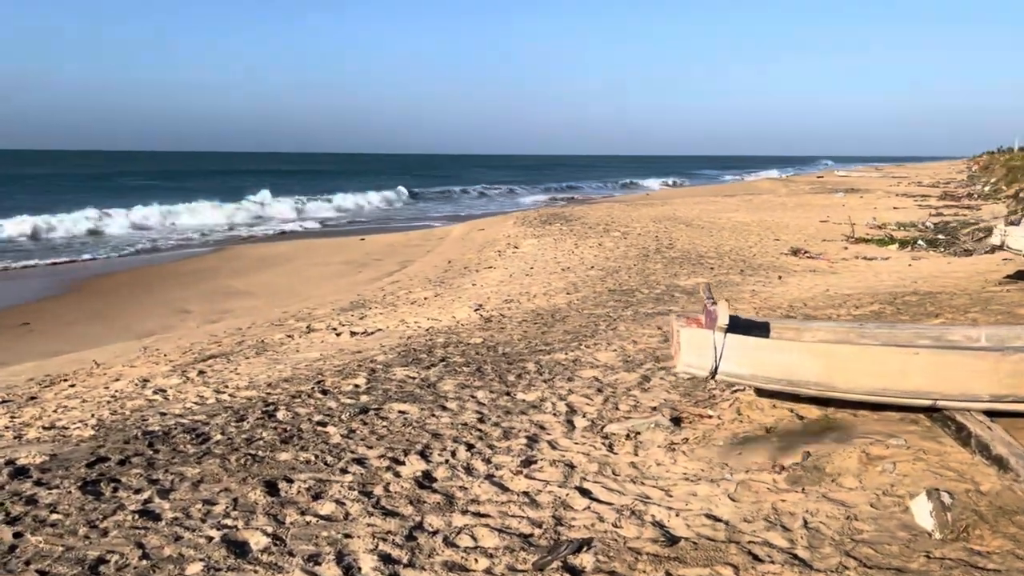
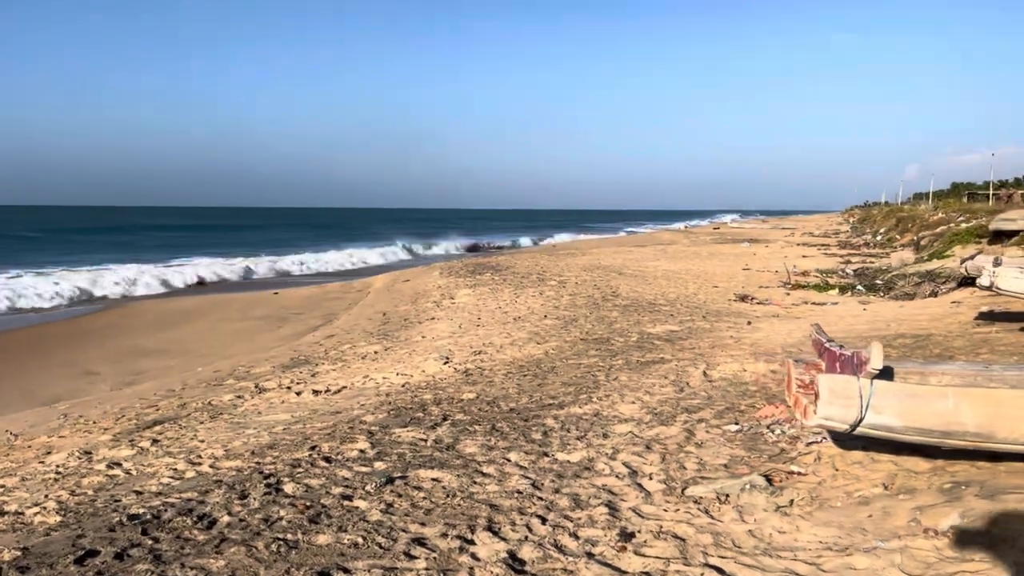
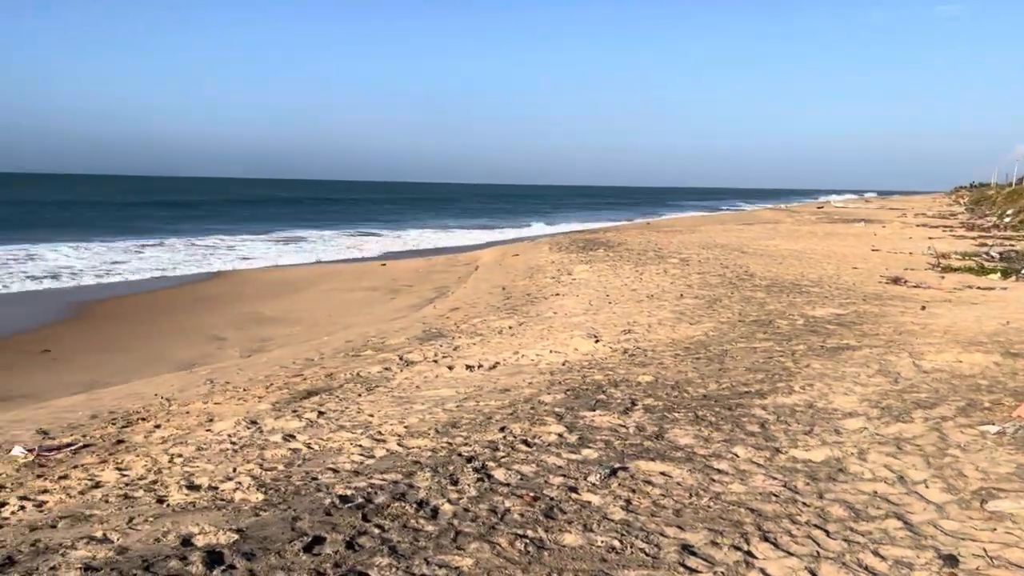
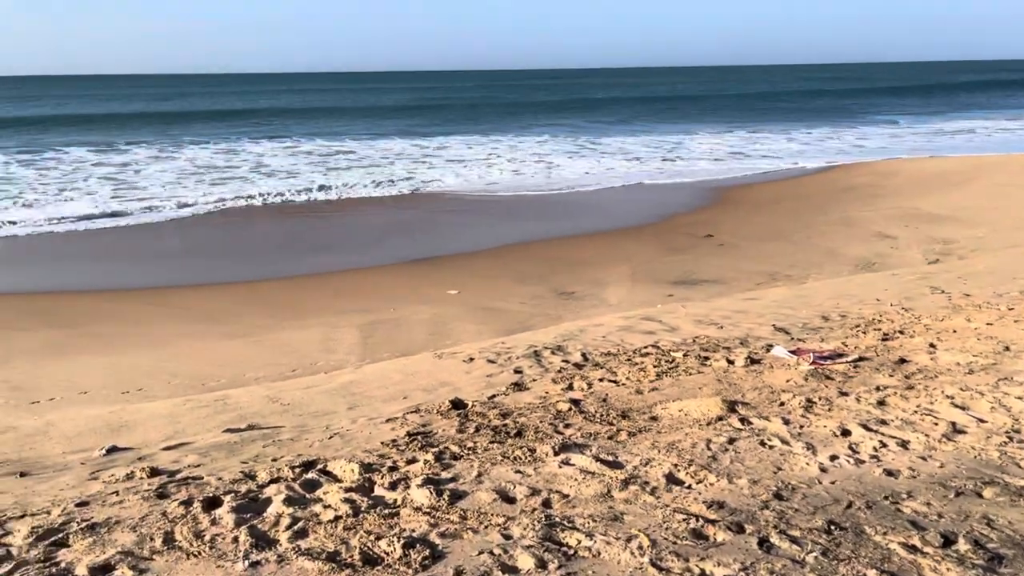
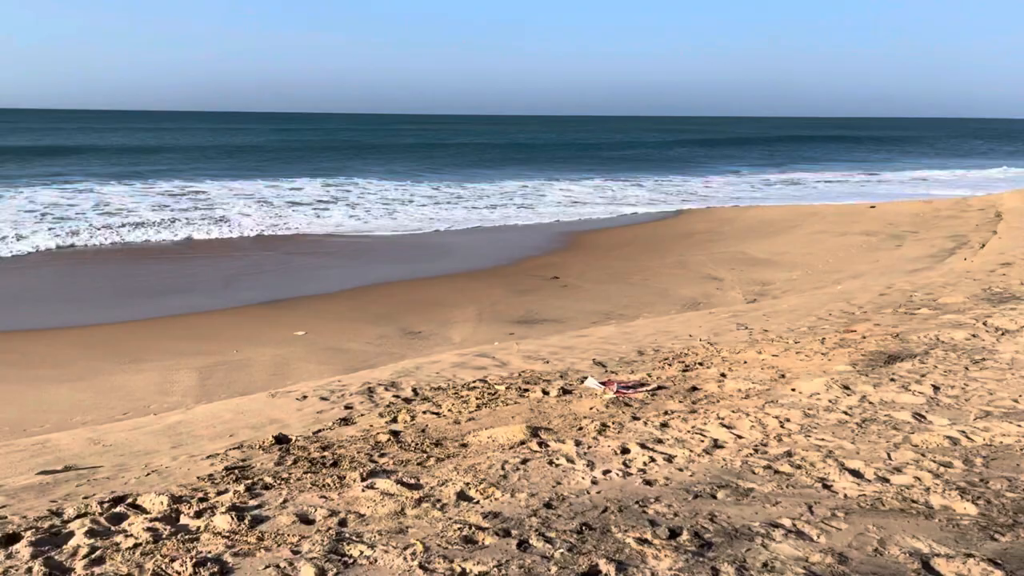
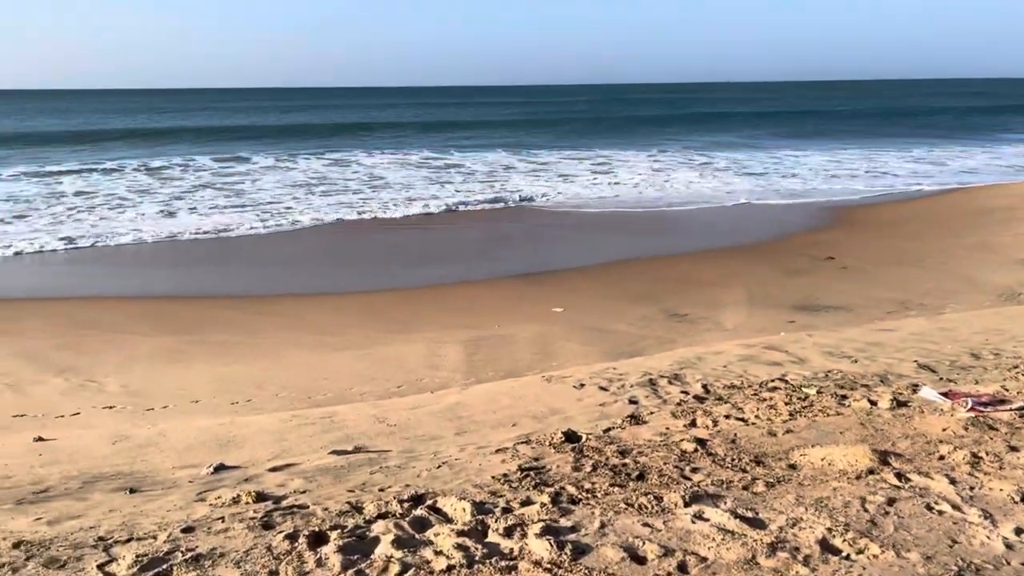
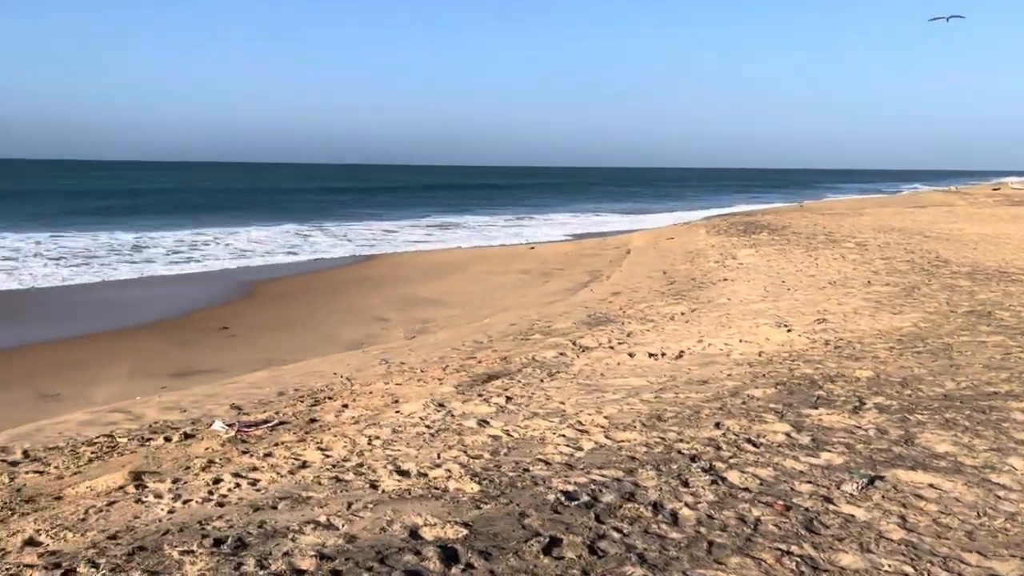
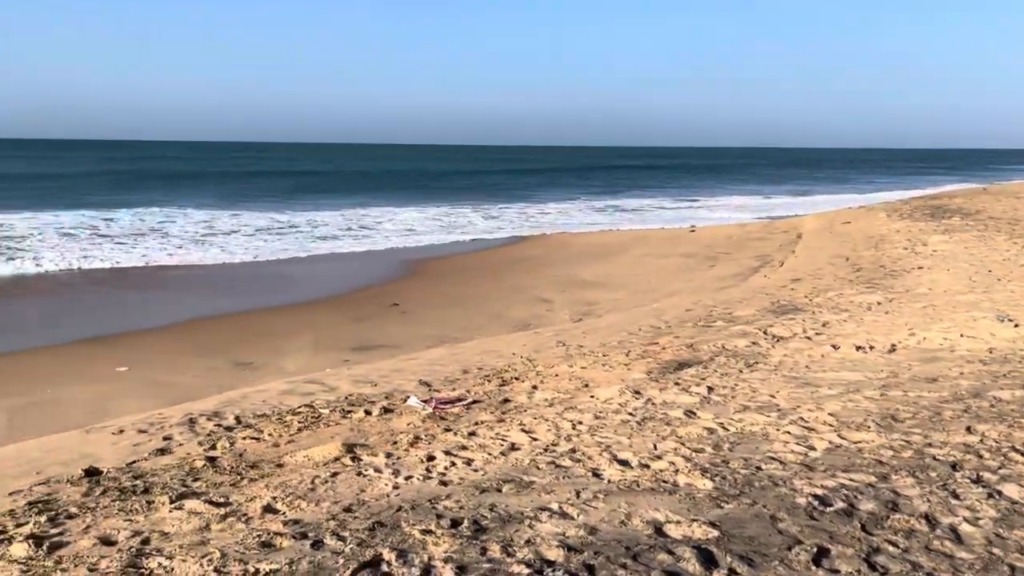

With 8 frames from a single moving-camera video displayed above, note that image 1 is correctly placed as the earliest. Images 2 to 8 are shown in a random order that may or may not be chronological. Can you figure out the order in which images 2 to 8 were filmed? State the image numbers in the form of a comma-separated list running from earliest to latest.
2, 3, 7, 8, 5, 4, 6
